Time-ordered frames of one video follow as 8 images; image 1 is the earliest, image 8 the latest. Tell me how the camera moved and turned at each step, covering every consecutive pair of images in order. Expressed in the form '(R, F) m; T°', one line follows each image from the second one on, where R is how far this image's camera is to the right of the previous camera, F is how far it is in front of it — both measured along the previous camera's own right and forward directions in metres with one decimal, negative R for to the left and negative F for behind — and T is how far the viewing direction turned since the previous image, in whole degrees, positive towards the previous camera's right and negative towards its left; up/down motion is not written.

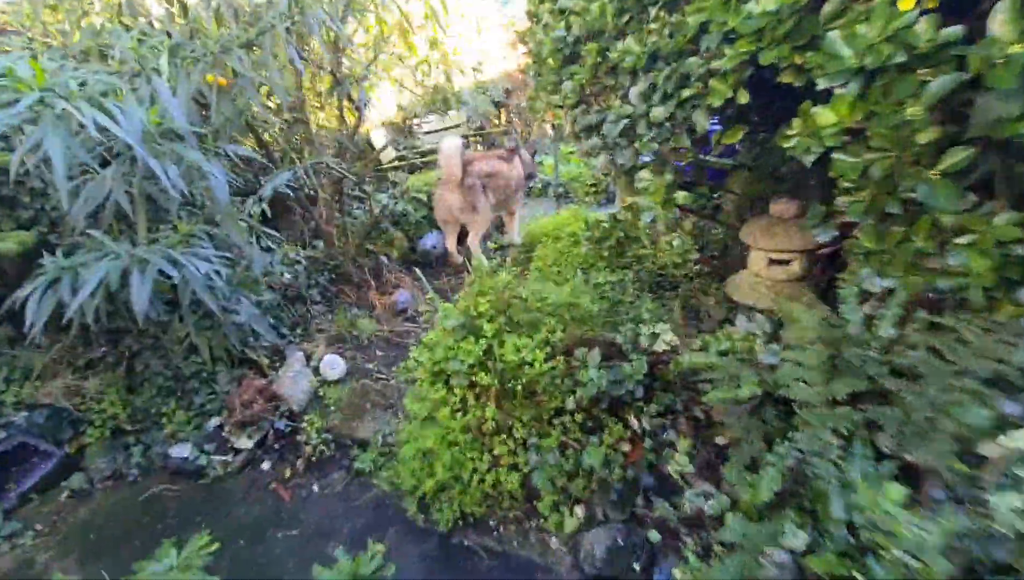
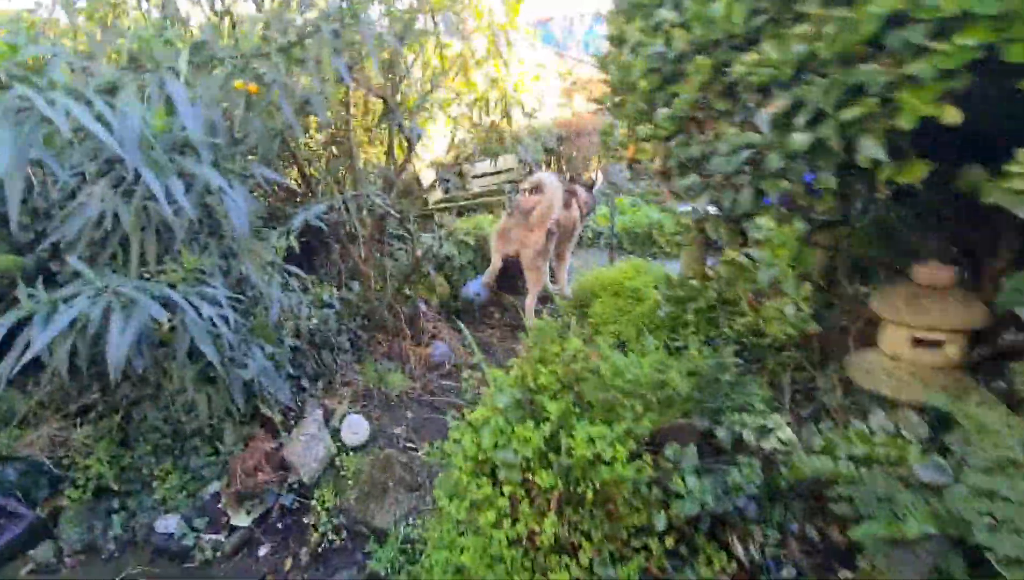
(-0.1, +0.4) m; -4°
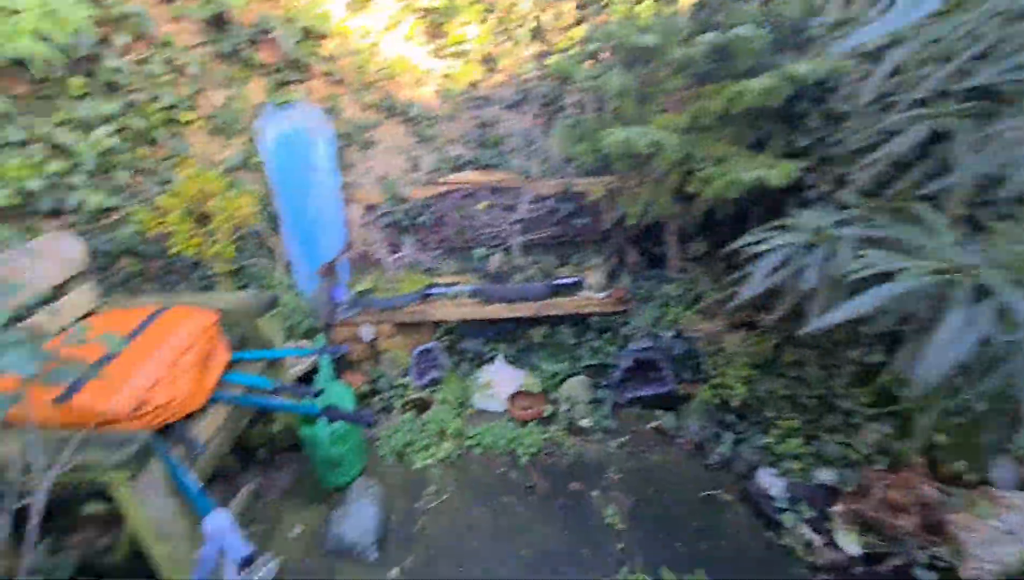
(-0.7, +0.4) m; -42°
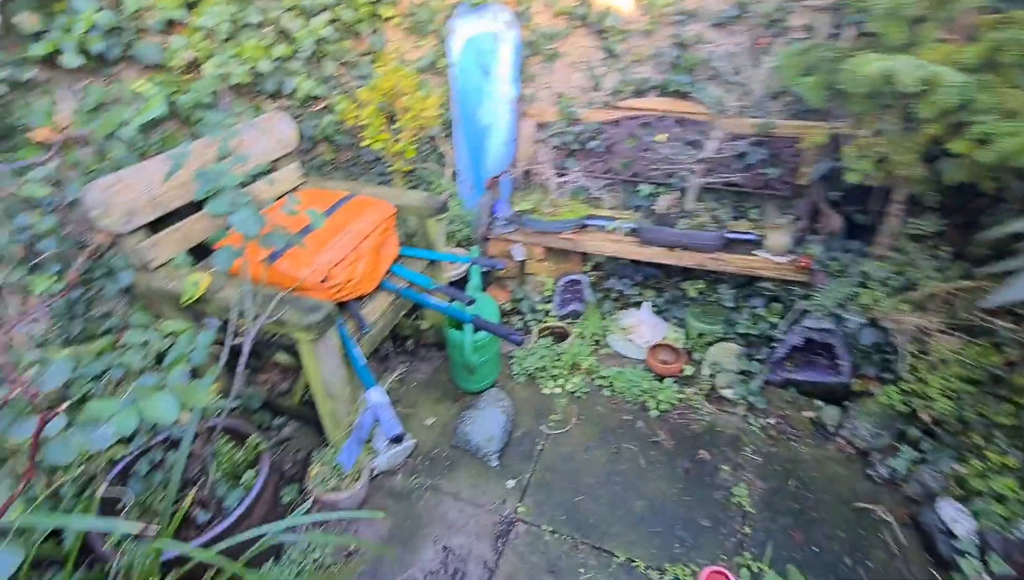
(-0.1, +0.1) m; -14°
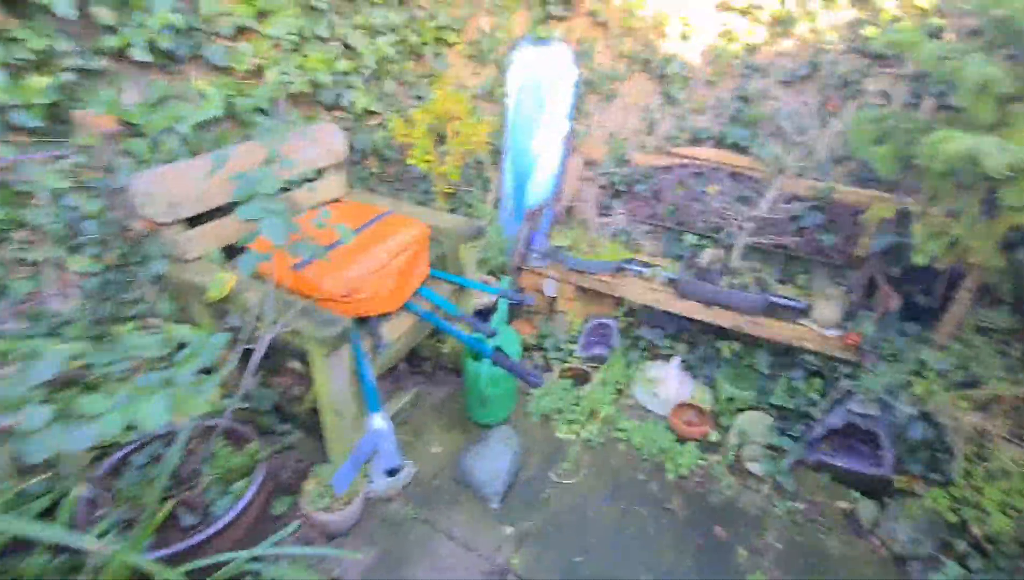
(0.0, +0.1) m; -4°
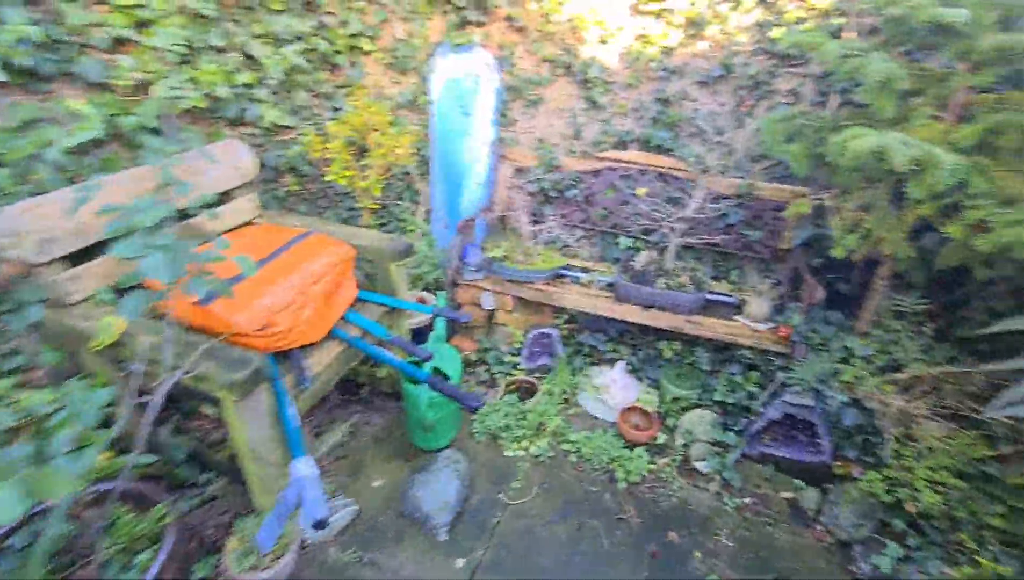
(+0.1, +0.1) m; +6°
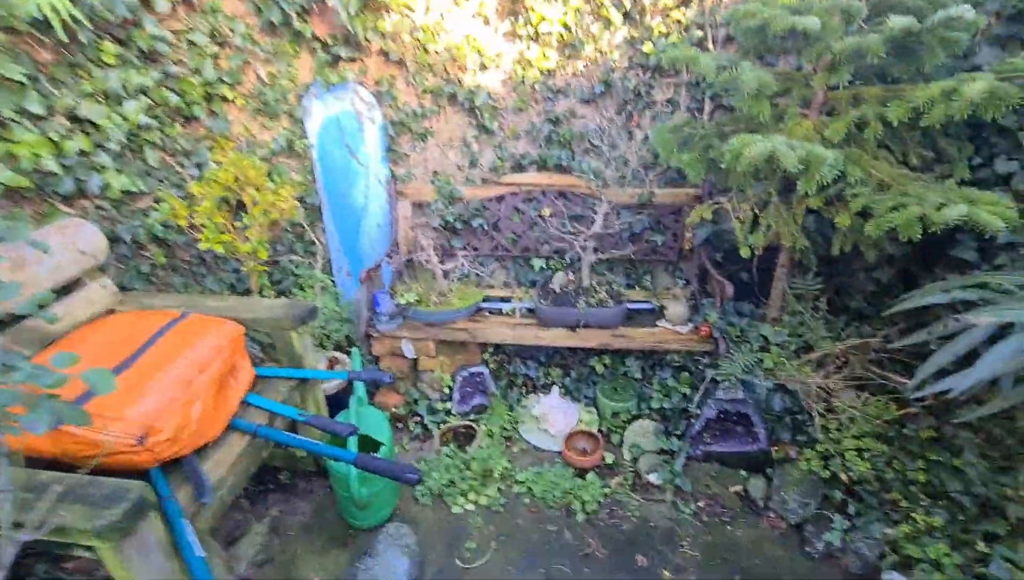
(0.0, +0.1) m; +10°
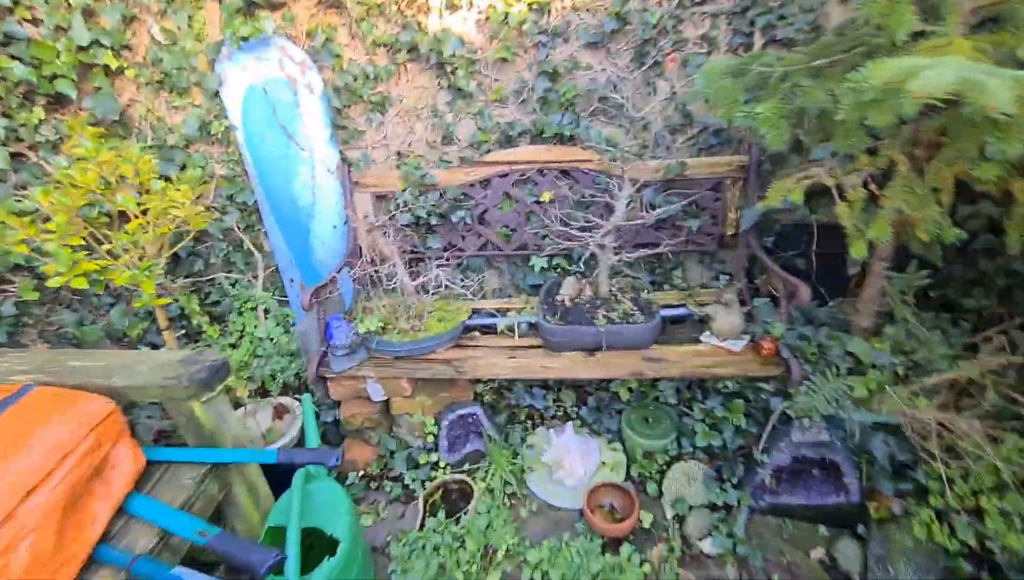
(0.0, +0.6) m; 0°
